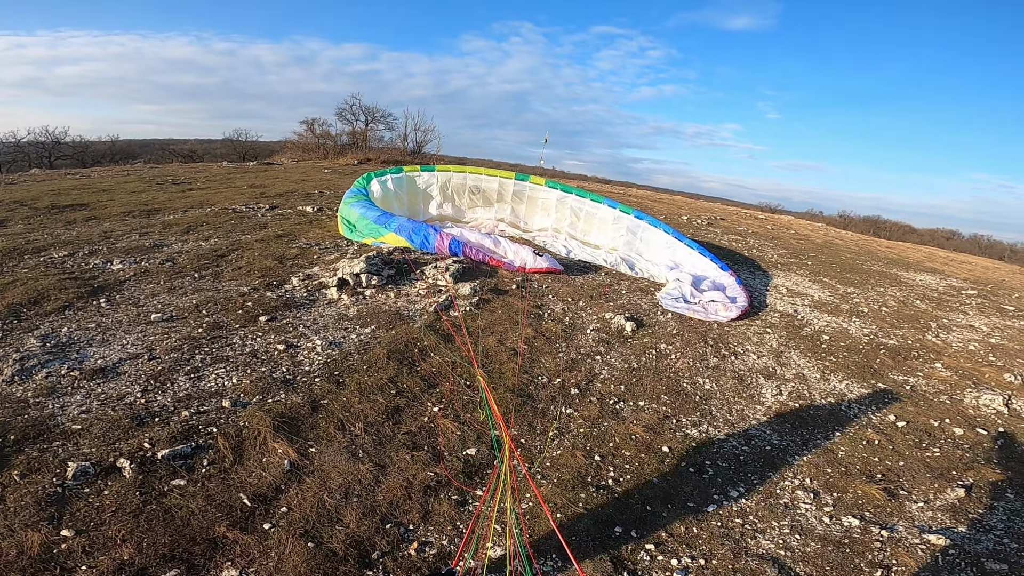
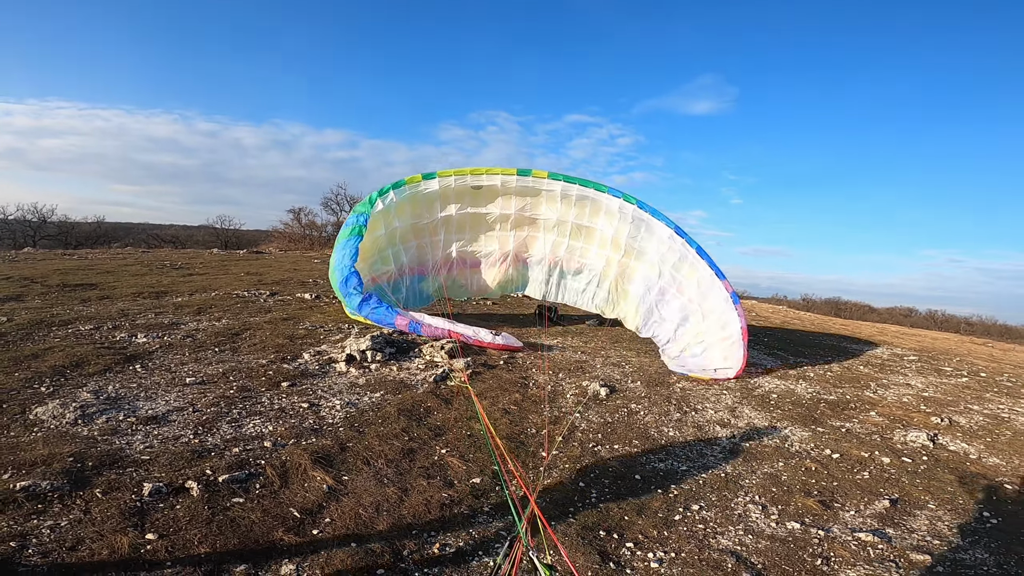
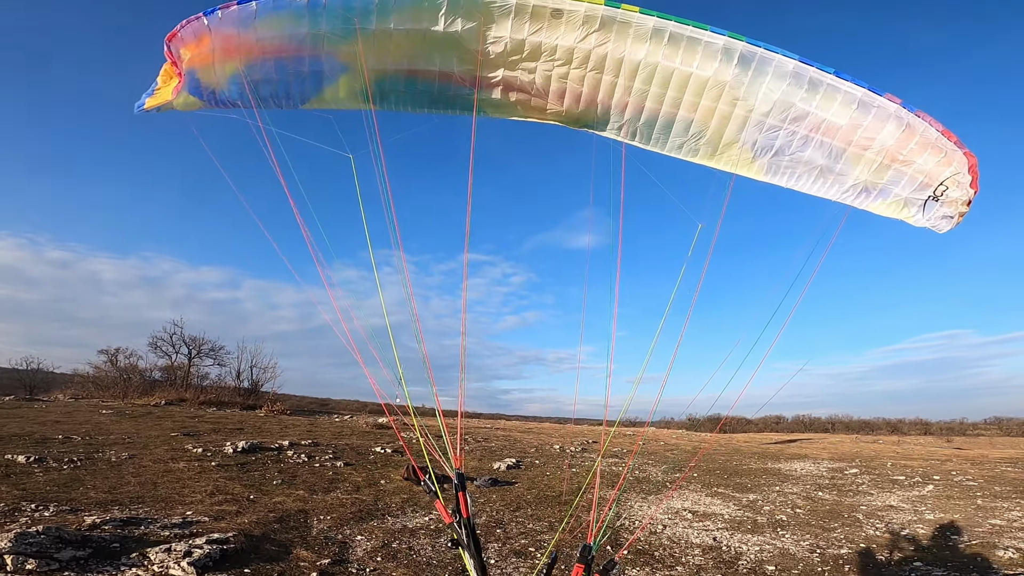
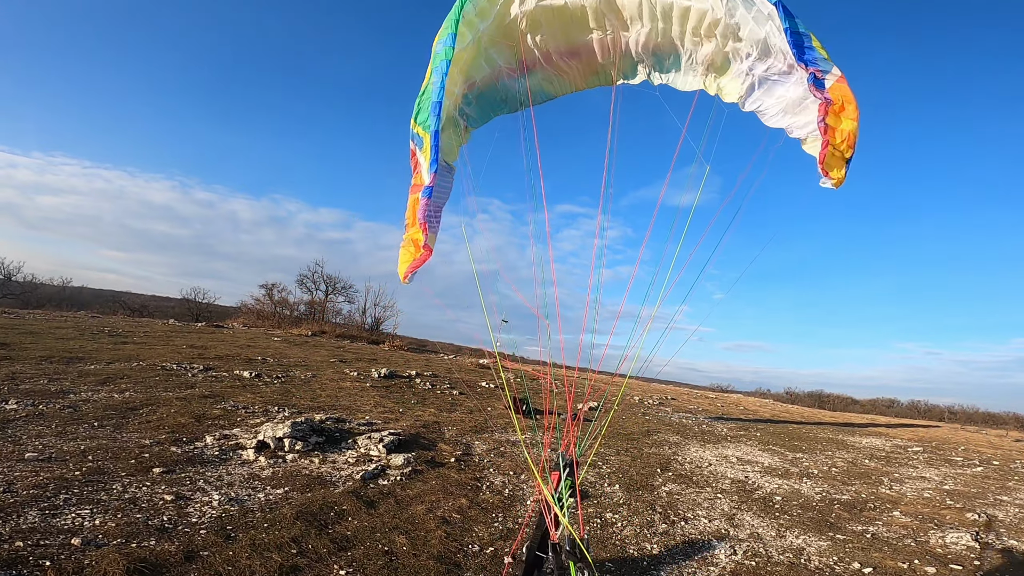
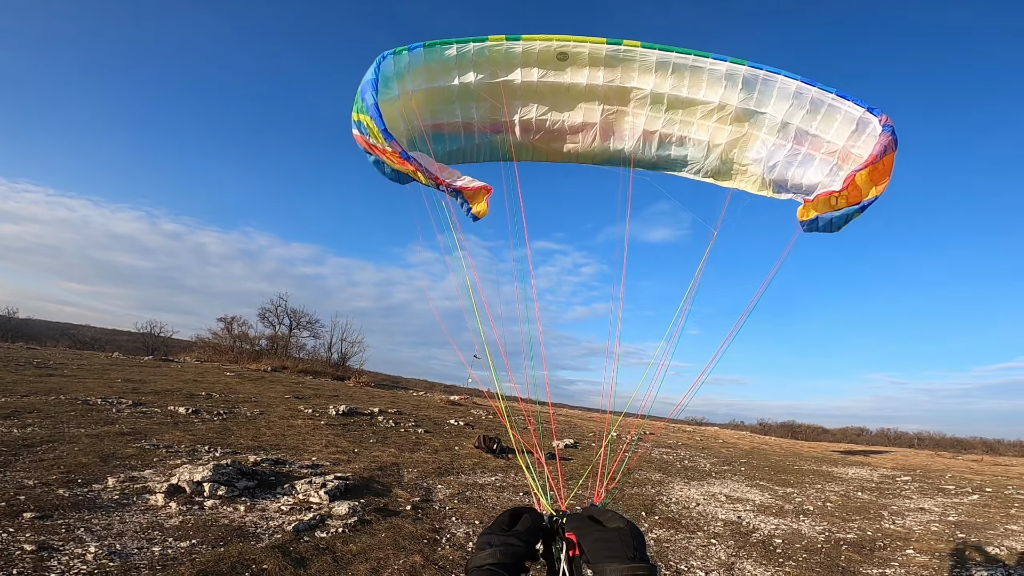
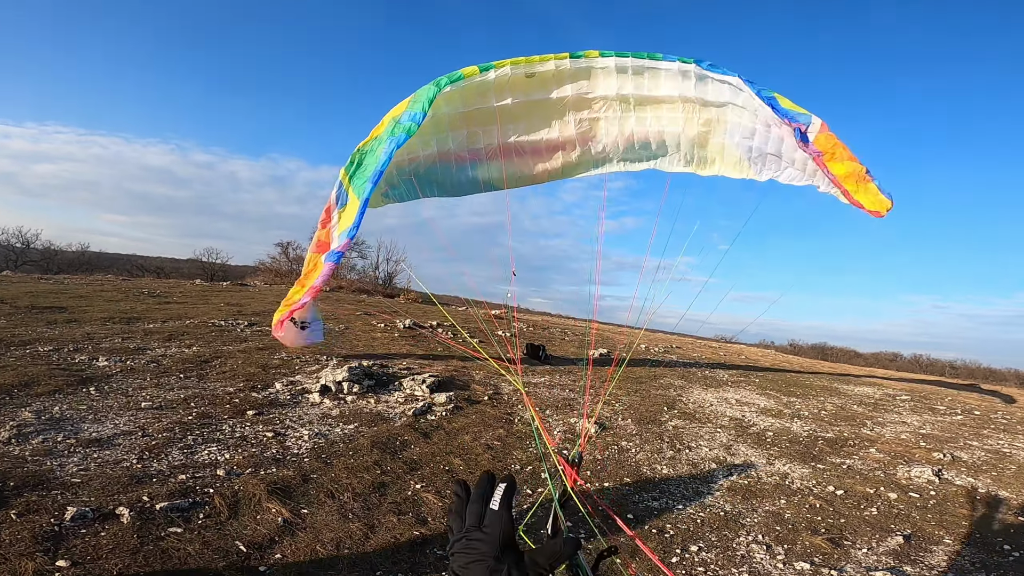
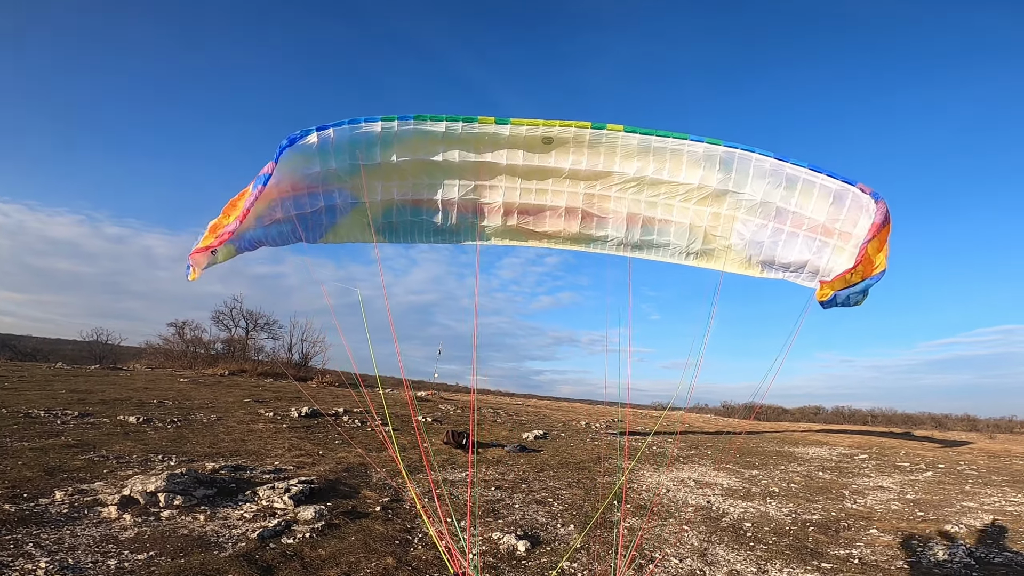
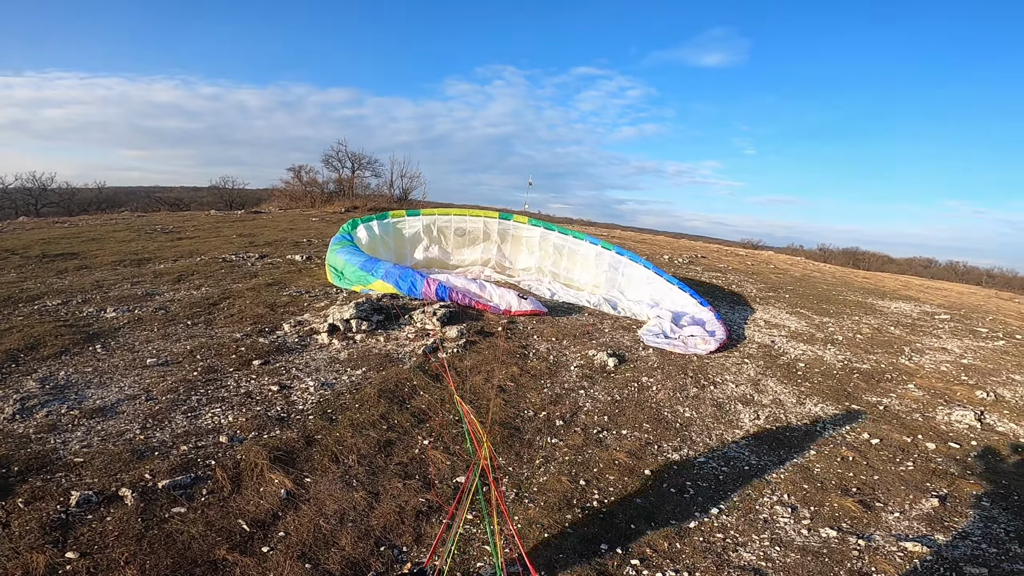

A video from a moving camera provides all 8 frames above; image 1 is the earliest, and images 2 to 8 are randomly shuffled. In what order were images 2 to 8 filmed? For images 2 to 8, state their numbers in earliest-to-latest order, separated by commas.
8, 2, 6, 4, 5, 7, 3
